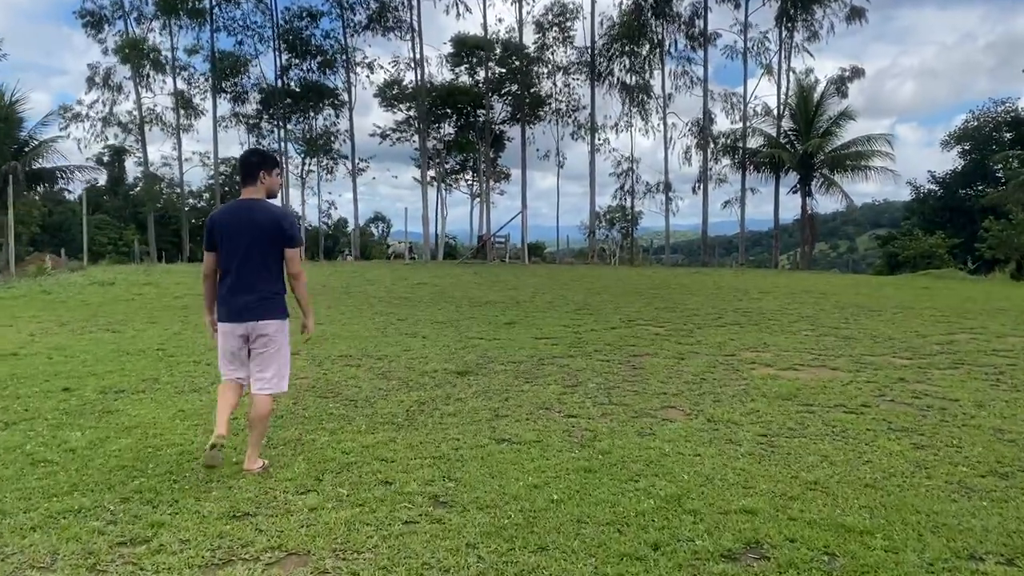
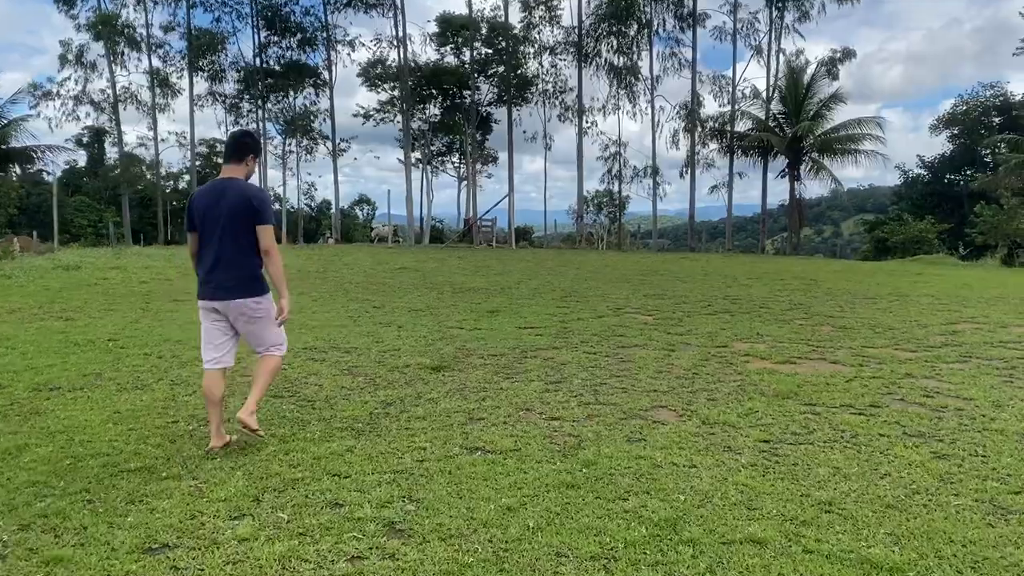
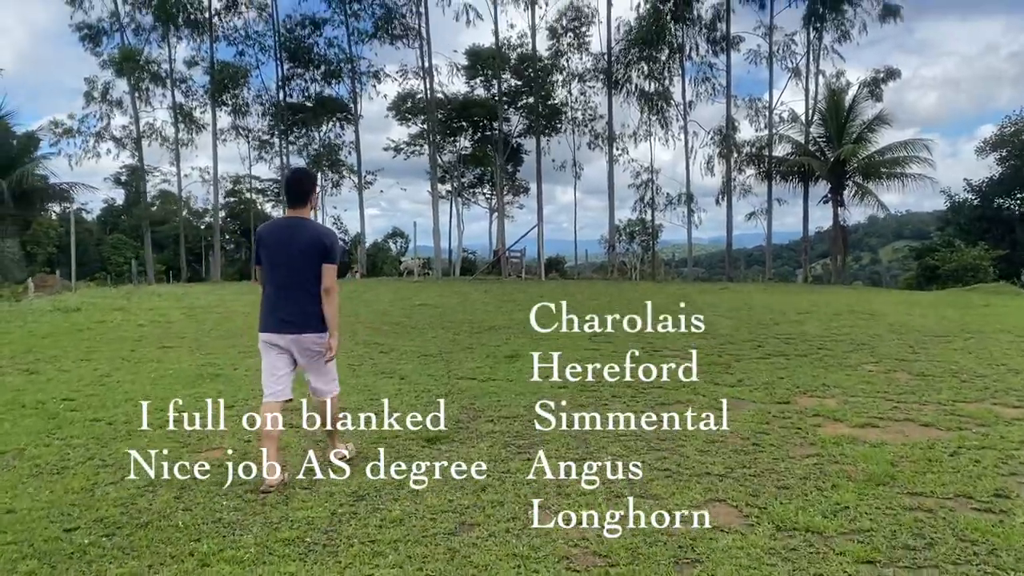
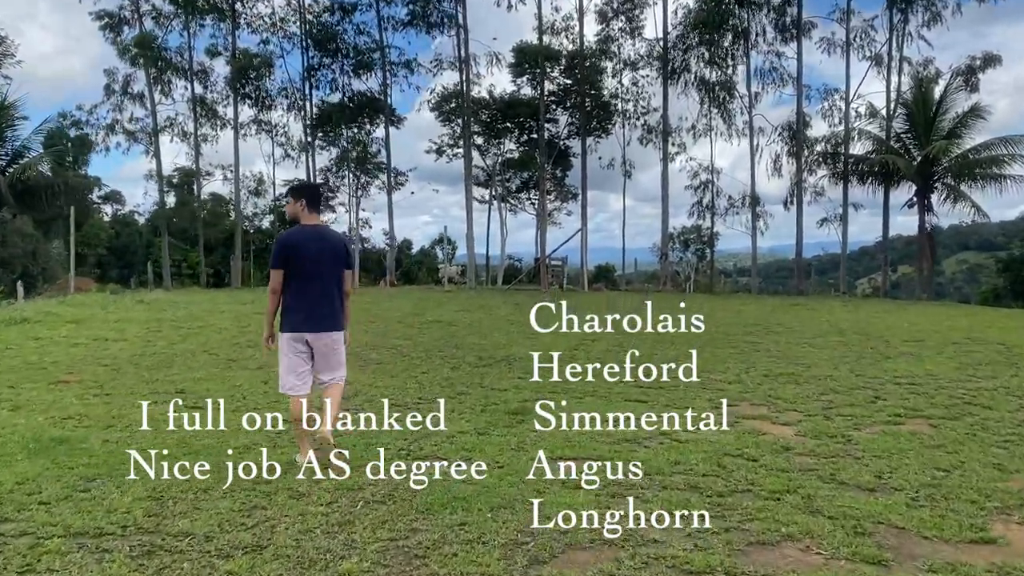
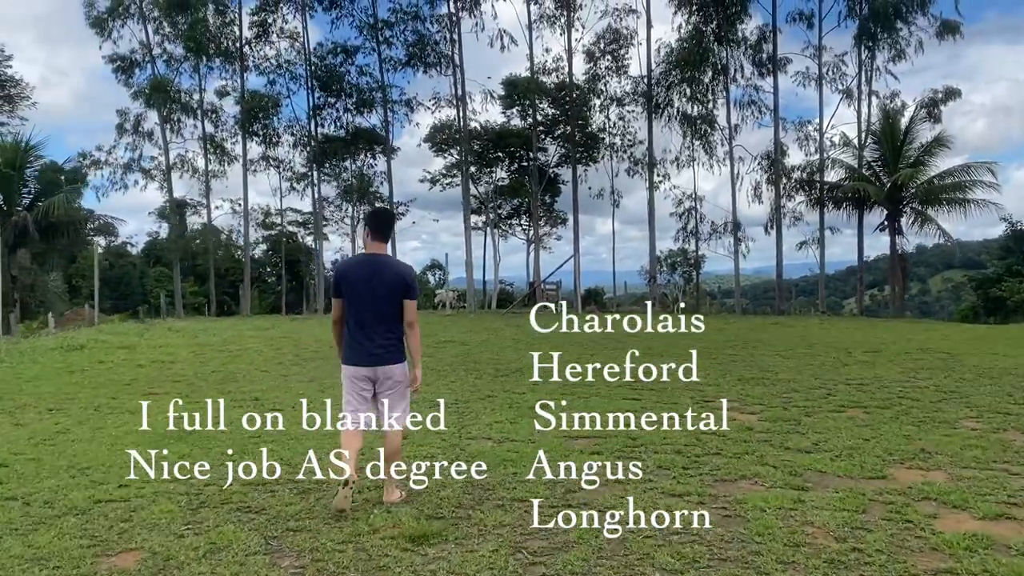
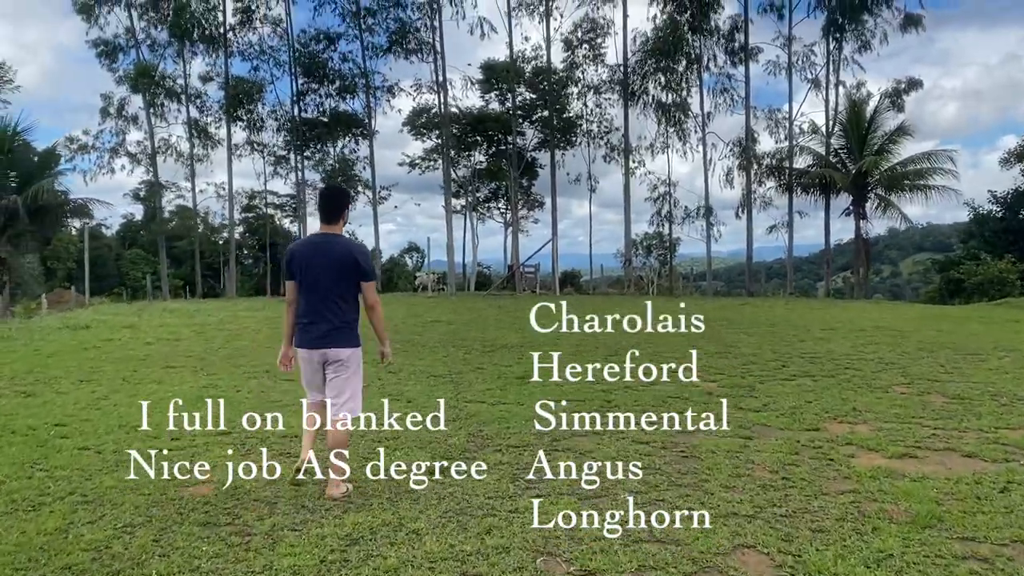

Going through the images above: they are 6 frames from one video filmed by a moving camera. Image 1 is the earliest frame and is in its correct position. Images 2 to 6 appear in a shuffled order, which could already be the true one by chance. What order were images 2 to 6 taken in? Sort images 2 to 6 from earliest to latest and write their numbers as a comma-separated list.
2, 3, 6, 5, 4
